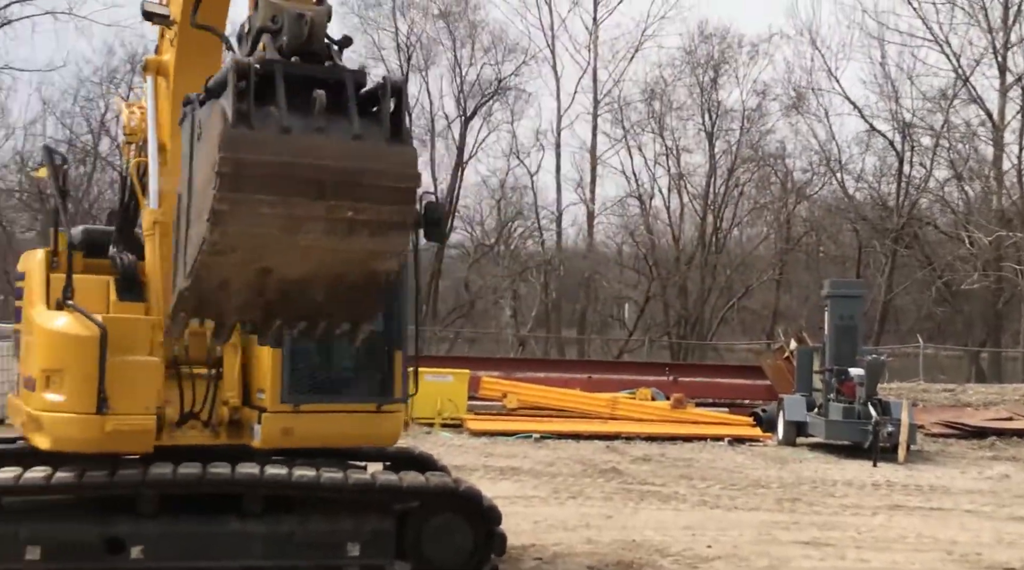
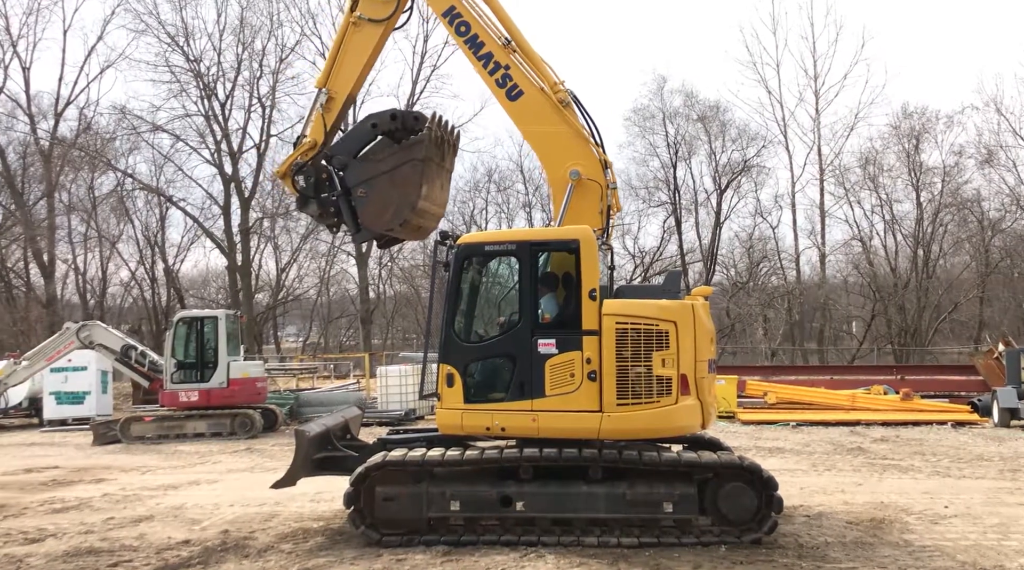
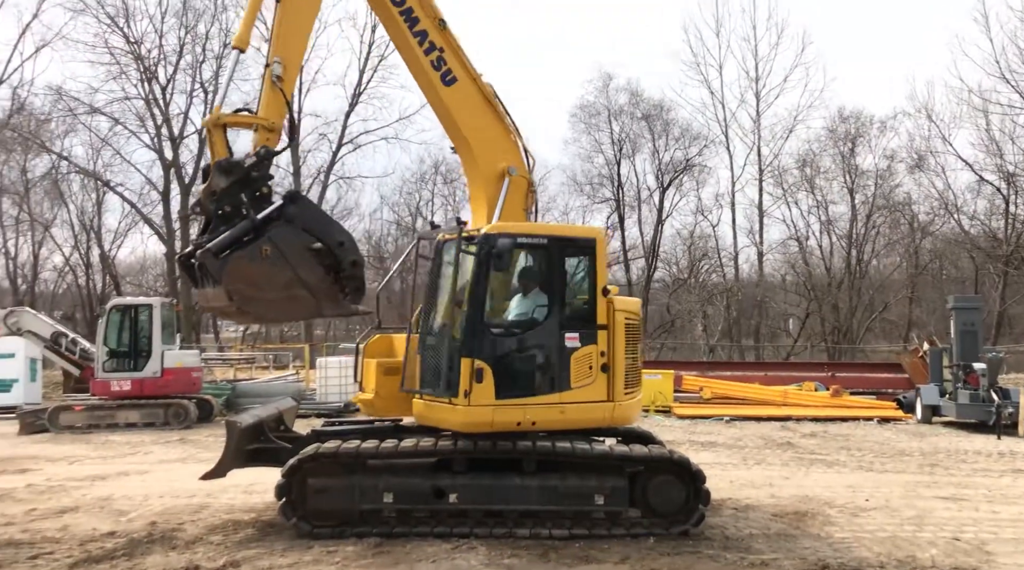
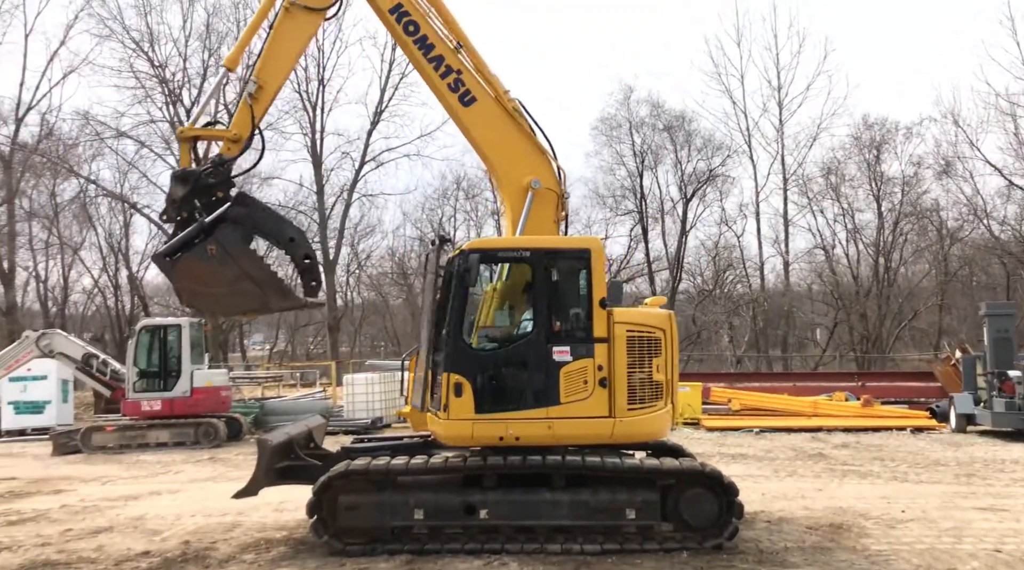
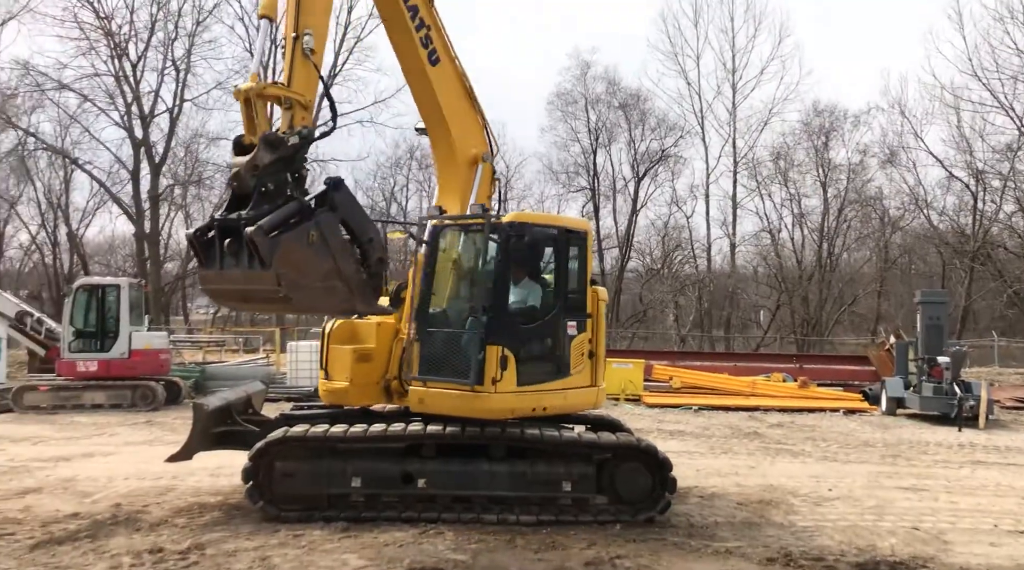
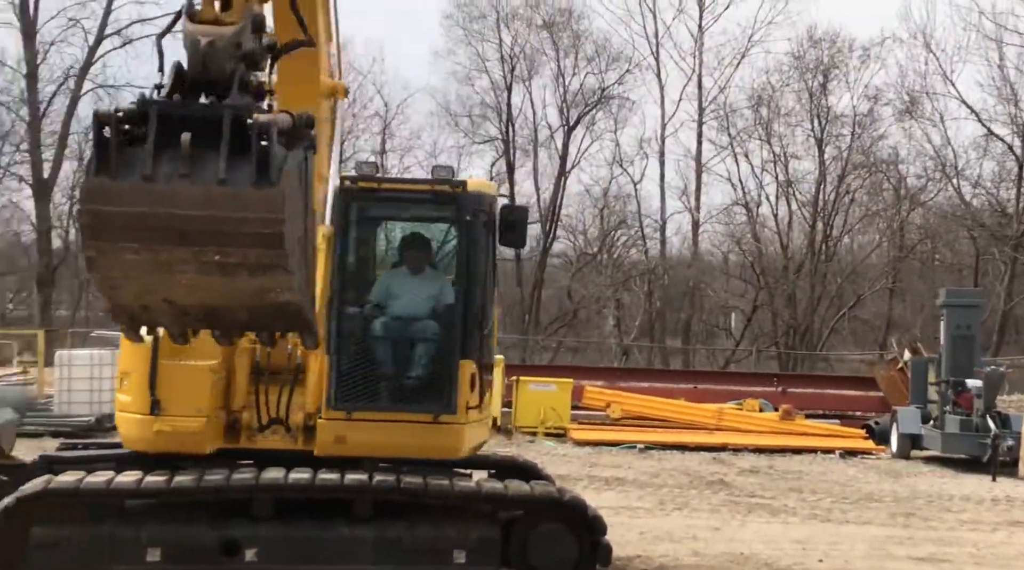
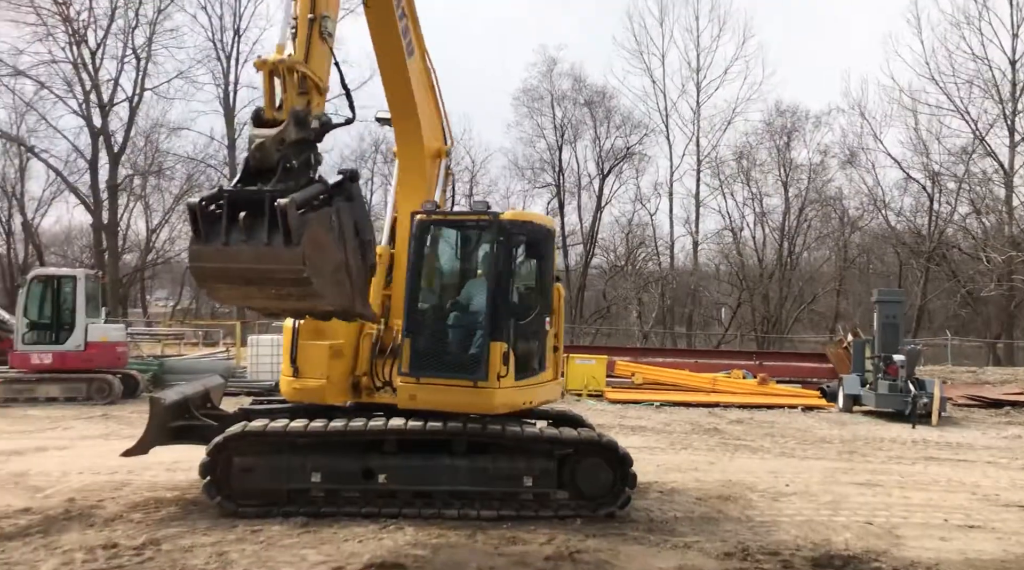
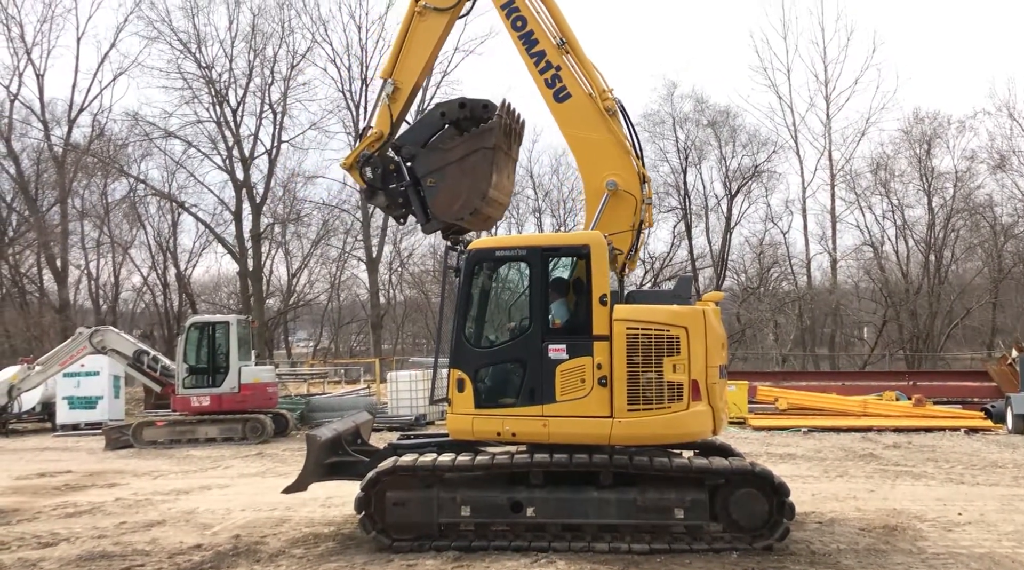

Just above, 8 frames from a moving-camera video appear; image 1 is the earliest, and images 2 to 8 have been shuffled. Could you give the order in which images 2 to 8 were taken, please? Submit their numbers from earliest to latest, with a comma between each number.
6, 7, 5, 3, 4, 2, 8
